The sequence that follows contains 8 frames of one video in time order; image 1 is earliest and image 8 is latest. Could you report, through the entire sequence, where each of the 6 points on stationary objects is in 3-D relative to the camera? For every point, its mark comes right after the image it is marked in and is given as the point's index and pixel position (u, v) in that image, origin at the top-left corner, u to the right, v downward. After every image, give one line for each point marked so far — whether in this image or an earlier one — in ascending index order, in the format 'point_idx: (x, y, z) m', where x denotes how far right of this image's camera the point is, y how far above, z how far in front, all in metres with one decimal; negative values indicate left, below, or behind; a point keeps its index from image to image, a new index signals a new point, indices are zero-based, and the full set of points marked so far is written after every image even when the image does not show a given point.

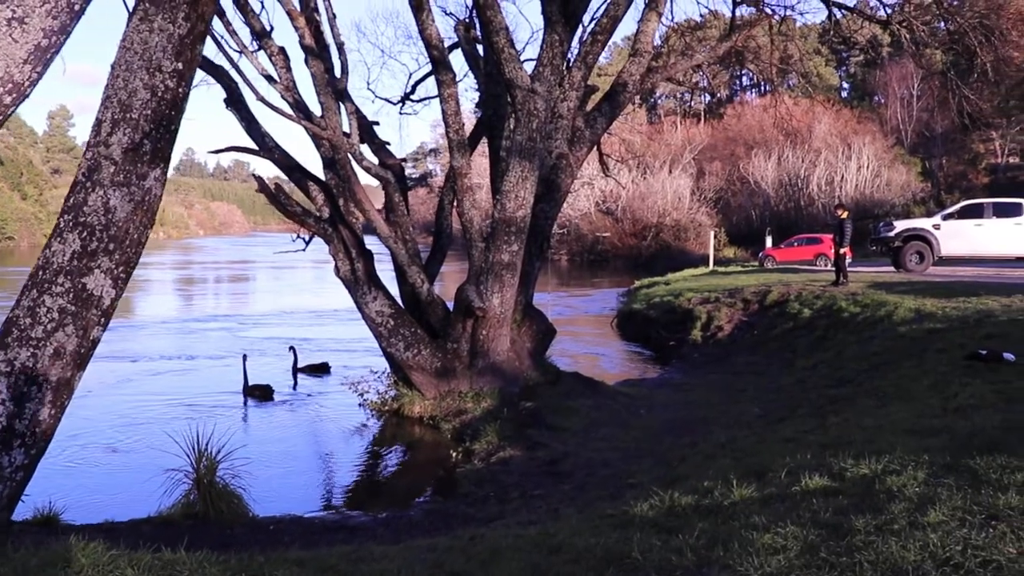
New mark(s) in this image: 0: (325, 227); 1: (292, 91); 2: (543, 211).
0: (-2.1, +0.7, +13.3) m
1: (-2.6, +2.3, +13.4) m
2: (+0.4, +0.9, +13.9) m
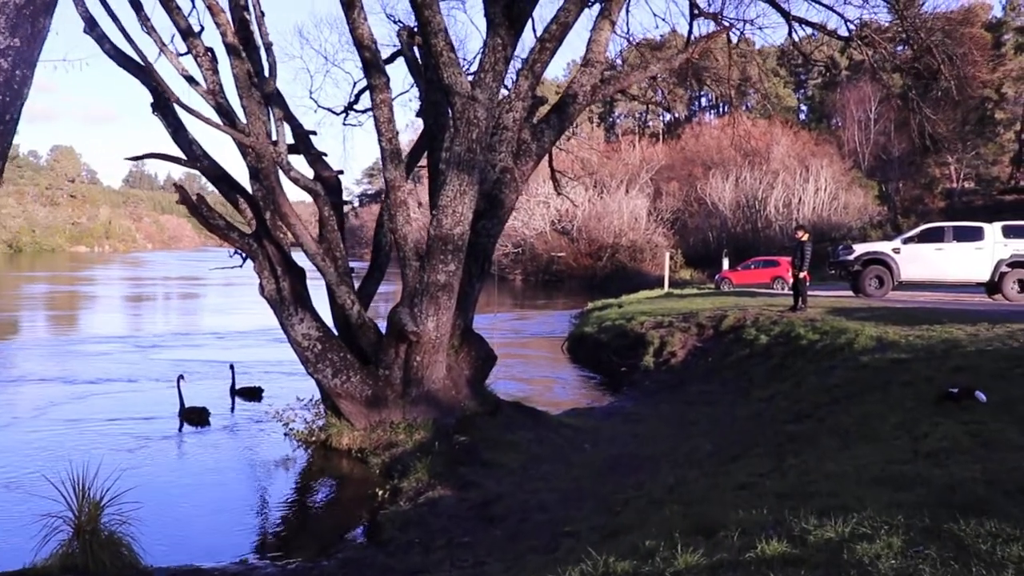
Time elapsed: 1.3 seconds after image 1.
0: (-2.8, +0.5, +12.4) m
1: (-3.2, +2.0, +12.4) m
2: (-0.3, +0.7, +13.1) m
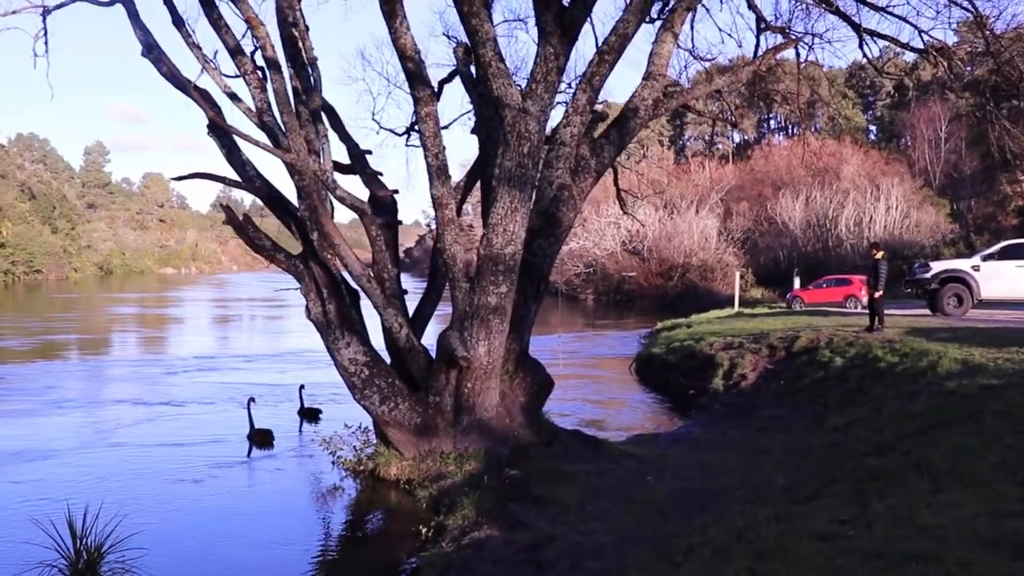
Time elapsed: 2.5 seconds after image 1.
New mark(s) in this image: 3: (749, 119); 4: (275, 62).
0: (-2.2, +0.2, +11.9) m
1: (-2.6, +1.8, +12.0) m
2: (+0.3, +0.4, +12.4) m
3: (+3.2, +2.2, +15.8) m
4: (-2.3, +2.1, +11.0) m
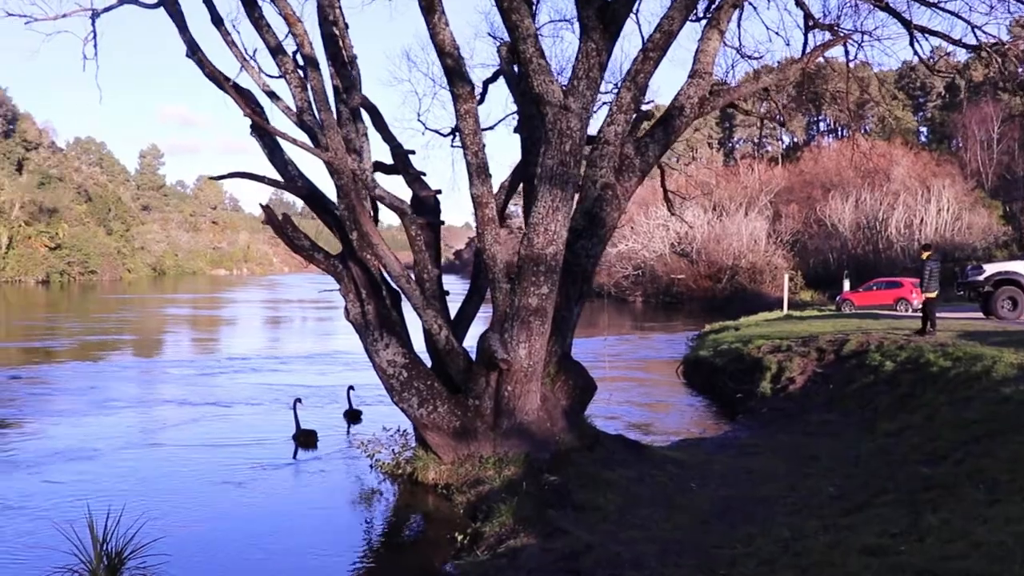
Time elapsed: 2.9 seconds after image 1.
0: (-1.8, +0.2, +11.8) m
1: (-2.2, +1.8, +11.9) m
2: (+0.8, +0.4, +12.2) m
3: (+3.7, +2.2, +15.4) m
4: (-1.9, +2.1, +10.9) m
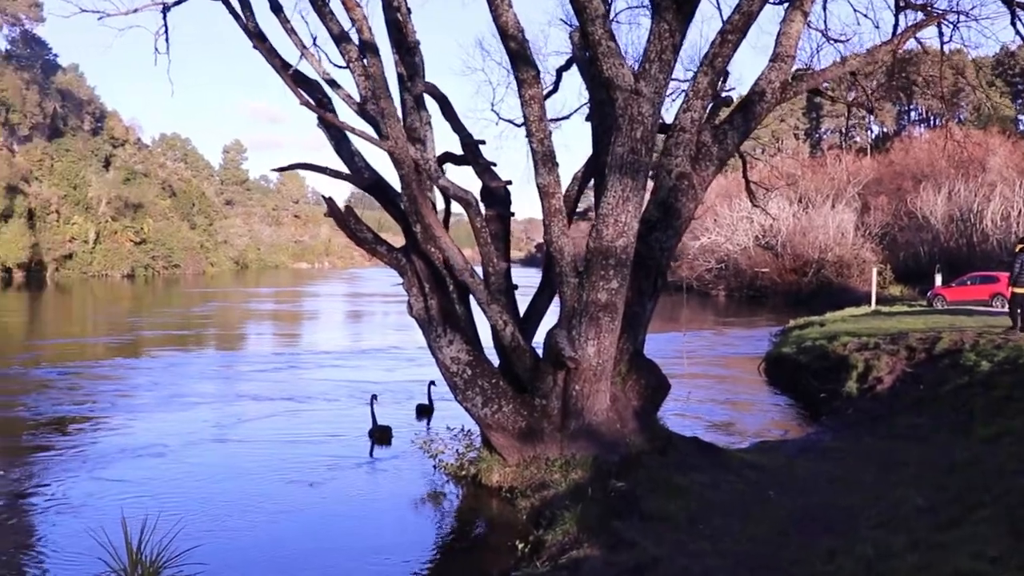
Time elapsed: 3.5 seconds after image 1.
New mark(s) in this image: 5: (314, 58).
0: (-1.1, +0.3, +11.4) m
1: (-1.5, +1.9, +11.5) m
2: (+1.4, +0.5, +11.6) m
3: (+4.7, +2.3, +14.6) m
4: (-1.3, +2.2, +10.5) m
5: (-1.9, +2.2, +11.2) m
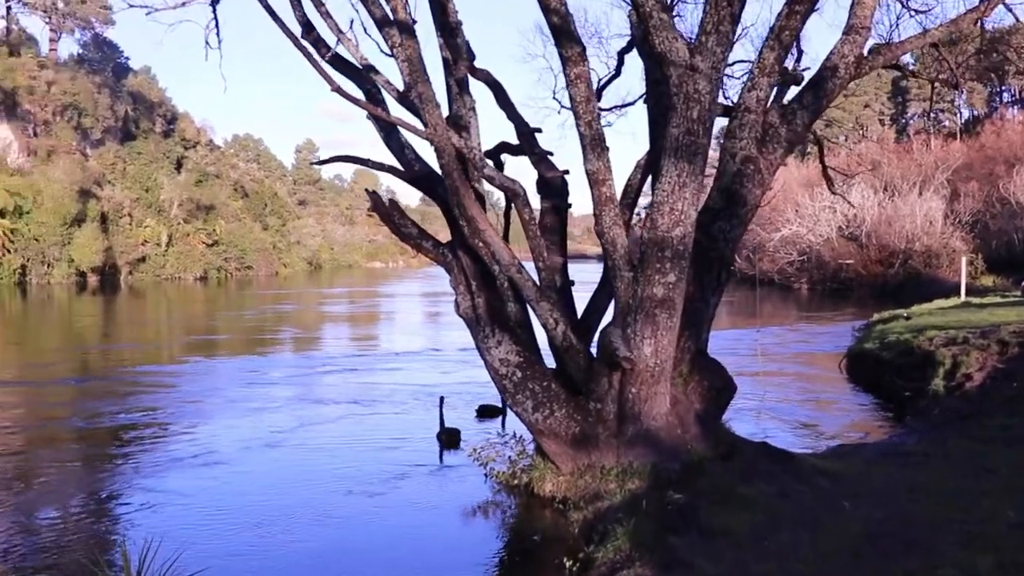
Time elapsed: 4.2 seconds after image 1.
0: (-0.6, +0.3, +10.7) m
1: (-1.1, +1.9, +10.9) m
2: (+1.9, +0.5, +10.8) m
3: (+5.3, +2.4, +13.6) m
4: (-0.9, +2.2, +9.8) m
5: (-1.4, +2.2, +10.6) m
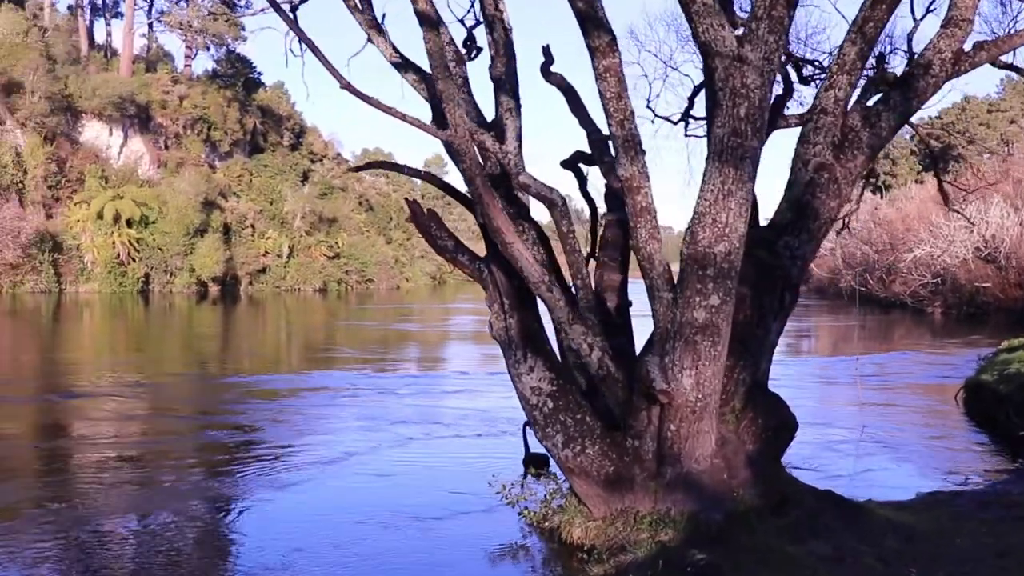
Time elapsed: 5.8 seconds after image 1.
0: (-0.3, +0.2, +9.7) m
1: (-0.7, +1.7, +10.0) m
2: (+2.3, +0.3, +9.5) m
3: (+6.0, +2.1, +11.9) m
4: (-0.6, +2.1, +8.9) m
5: (-1.1, +2.1, +9.7) m
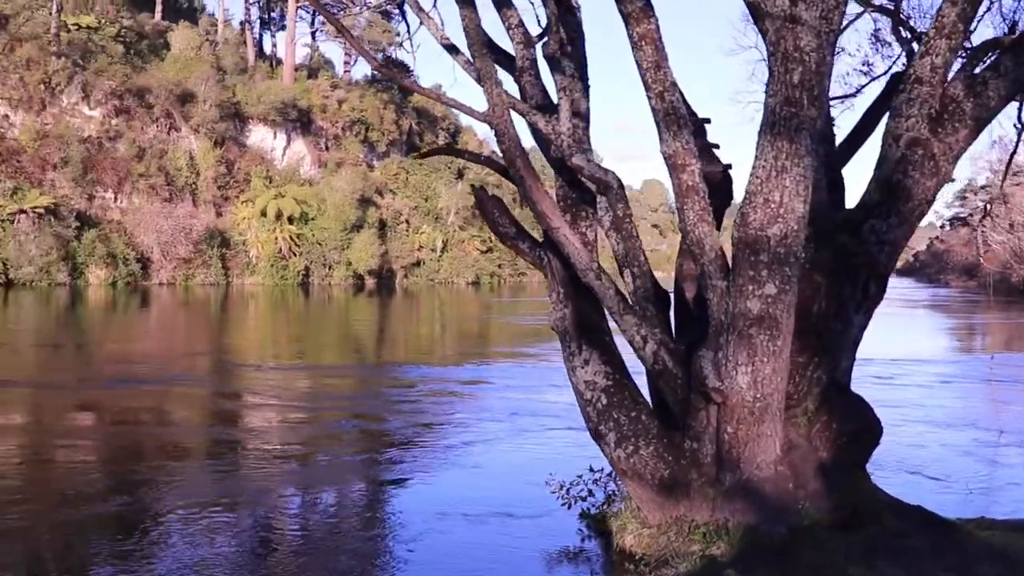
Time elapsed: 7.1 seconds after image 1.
0: (+0.2, +0.3, +9.2) m
1: (-0.1, +1.8, +9.5) m
2: (+2.7, +0.4, +8.6) m
3: (+6.7, +2.2, +10.3) m
4: (-0.2, +2.1, +8.4) m
5: (-0.6, +2.2, +9.3) m
